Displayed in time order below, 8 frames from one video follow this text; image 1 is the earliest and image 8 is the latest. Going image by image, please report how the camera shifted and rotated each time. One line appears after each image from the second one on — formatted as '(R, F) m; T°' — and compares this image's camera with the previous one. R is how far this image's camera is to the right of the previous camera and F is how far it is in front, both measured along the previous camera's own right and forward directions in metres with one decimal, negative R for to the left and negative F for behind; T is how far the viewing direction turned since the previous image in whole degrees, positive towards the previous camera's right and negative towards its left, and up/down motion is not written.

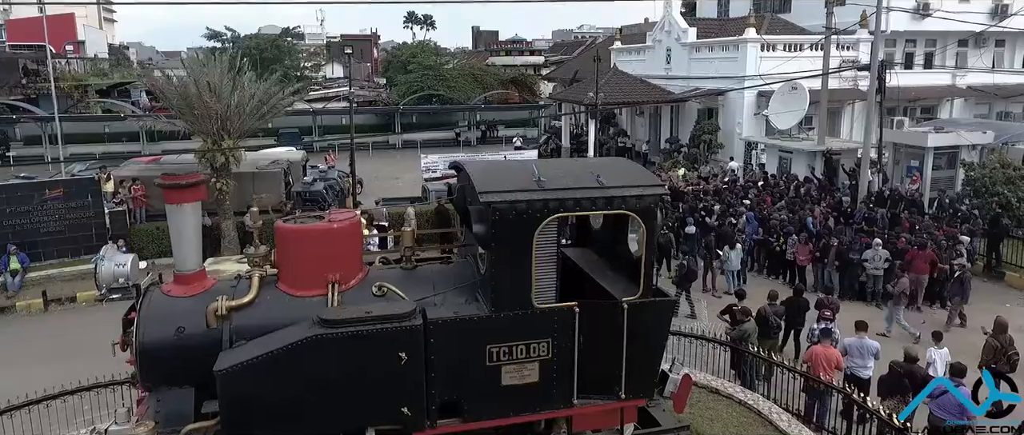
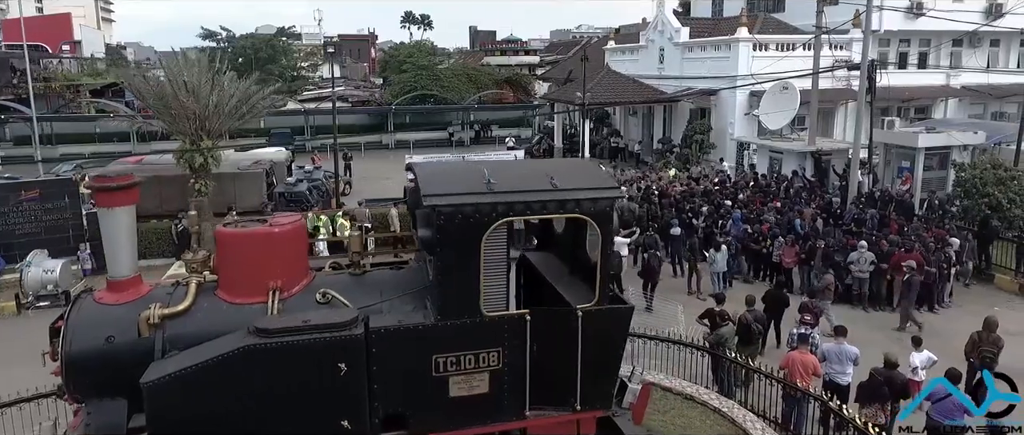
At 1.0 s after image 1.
(+0.4, +0.2) m; 0°
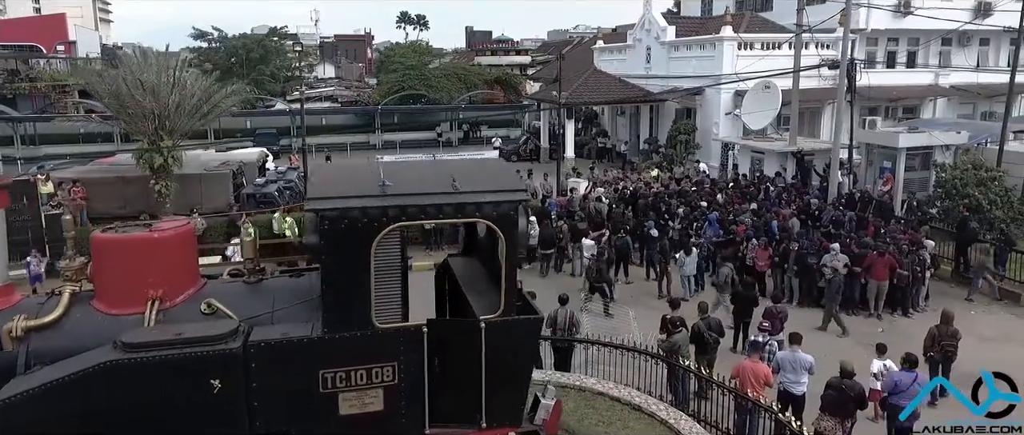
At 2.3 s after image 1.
(+0.8, +0.3) m; 0°
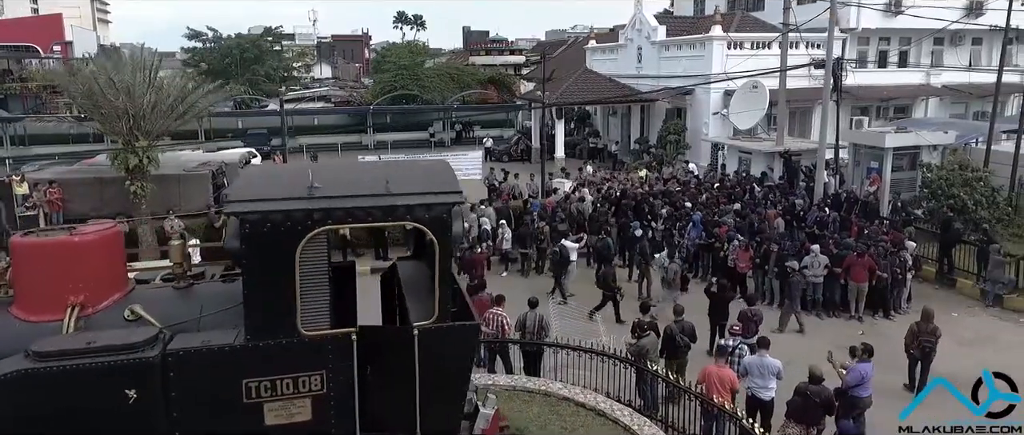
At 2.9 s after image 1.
(+0.5, +0.2) m; 0°
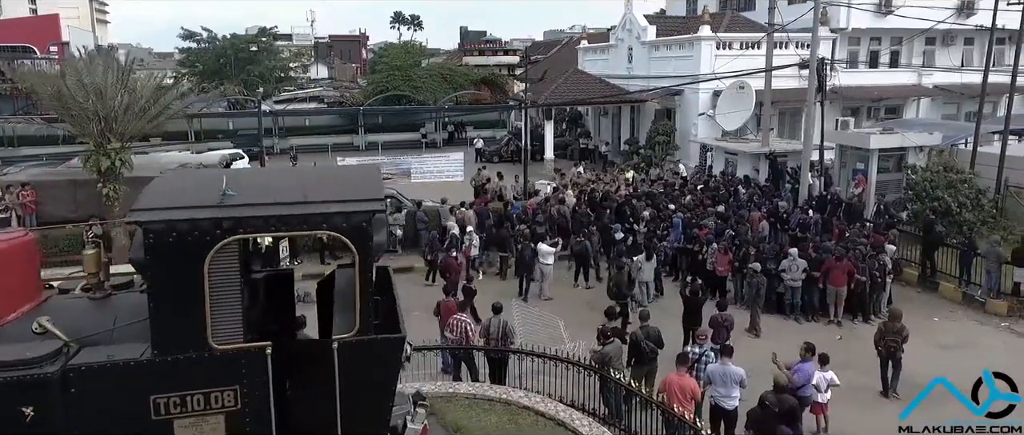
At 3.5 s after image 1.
(+0.6, +0.2) m; 0°
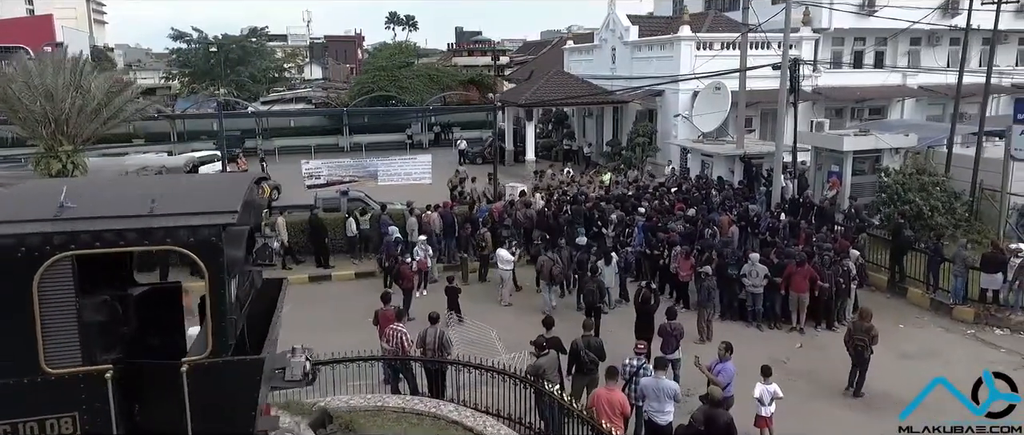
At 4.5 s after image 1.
(+0.9, +0.3) m; 0°
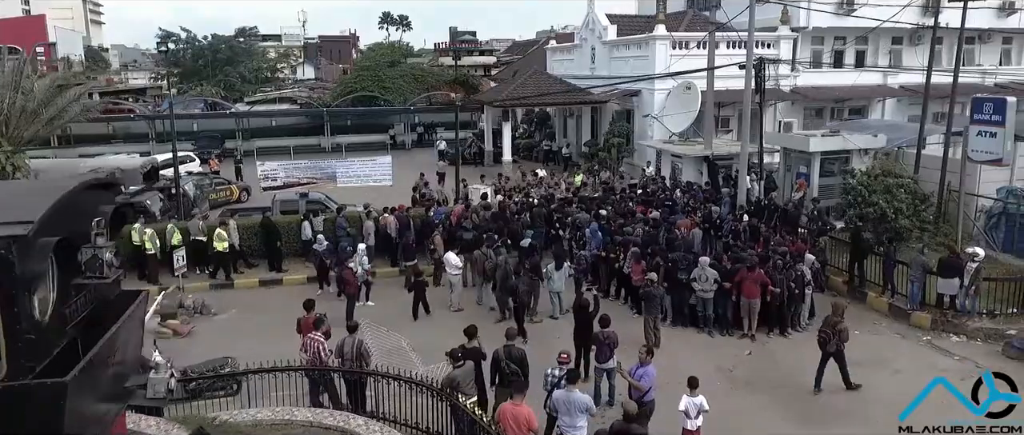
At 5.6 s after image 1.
(+1.1, +0.3) m; 0°
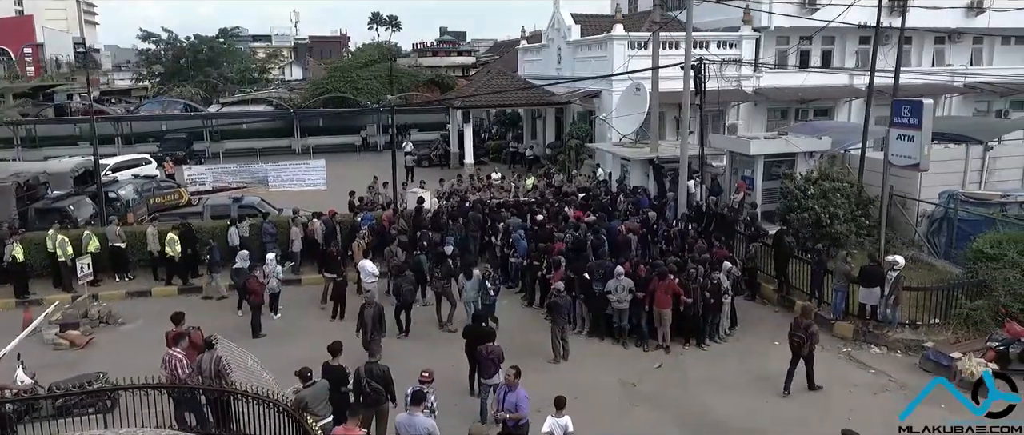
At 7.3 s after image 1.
(+1.8, +0.4) m; 0°
